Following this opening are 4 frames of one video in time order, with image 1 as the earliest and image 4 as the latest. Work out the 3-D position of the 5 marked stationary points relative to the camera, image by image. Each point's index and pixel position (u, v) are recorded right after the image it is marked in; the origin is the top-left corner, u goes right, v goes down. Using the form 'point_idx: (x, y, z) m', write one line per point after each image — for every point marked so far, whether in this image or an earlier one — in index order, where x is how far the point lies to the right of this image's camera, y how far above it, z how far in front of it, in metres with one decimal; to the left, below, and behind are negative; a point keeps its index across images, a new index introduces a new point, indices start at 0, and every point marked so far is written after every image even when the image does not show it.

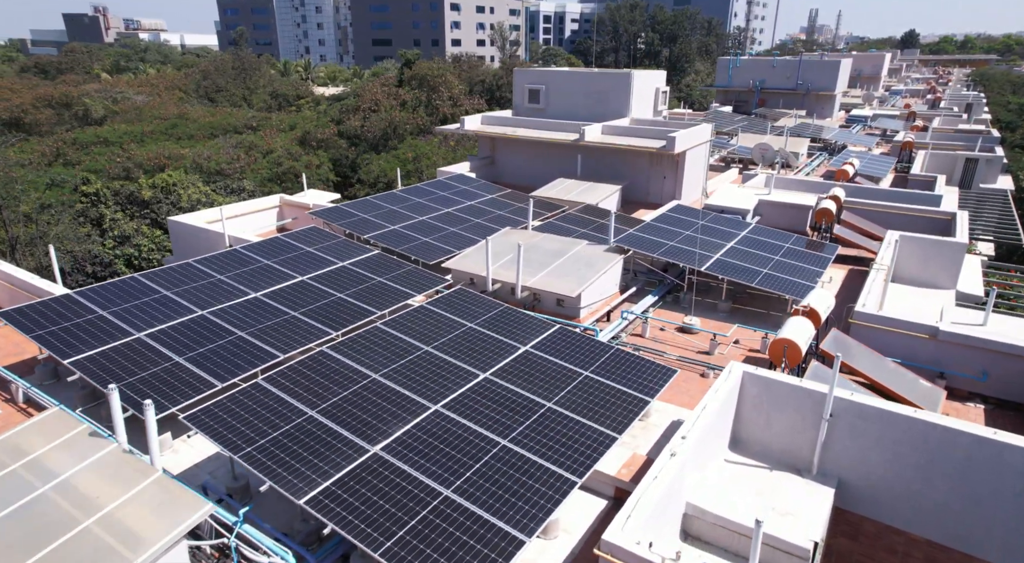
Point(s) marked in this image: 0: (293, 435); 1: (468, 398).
0: (-3.6, -2.5, +10.2) m
1: (-0.8, -2.2, +11.5) m
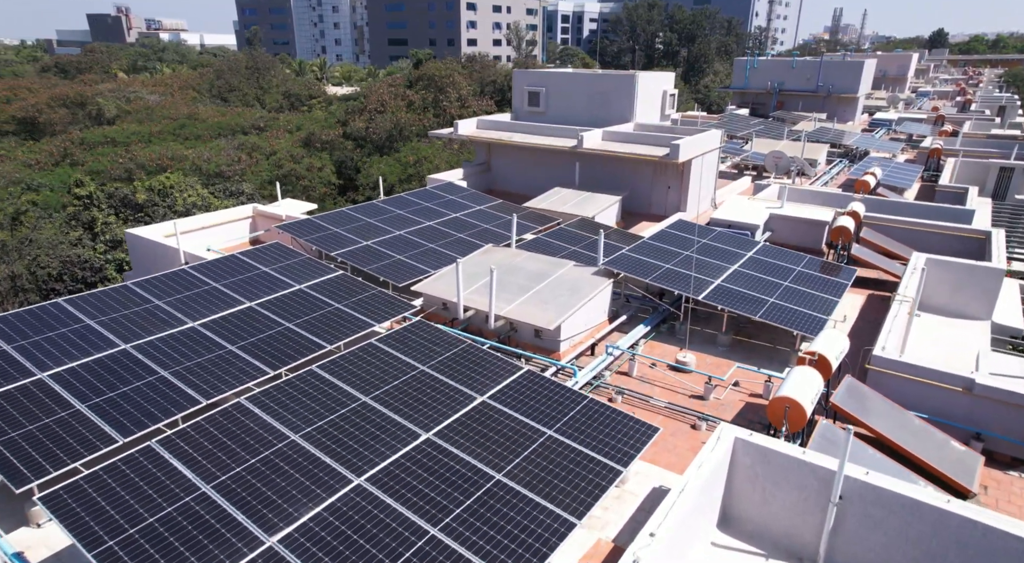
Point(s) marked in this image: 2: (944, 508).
0: (-4.6, -3.2, +8.4) m
1: (-1.7, -2.9, +9.6) m
2: (+6.0, -3.1, +8.5) m
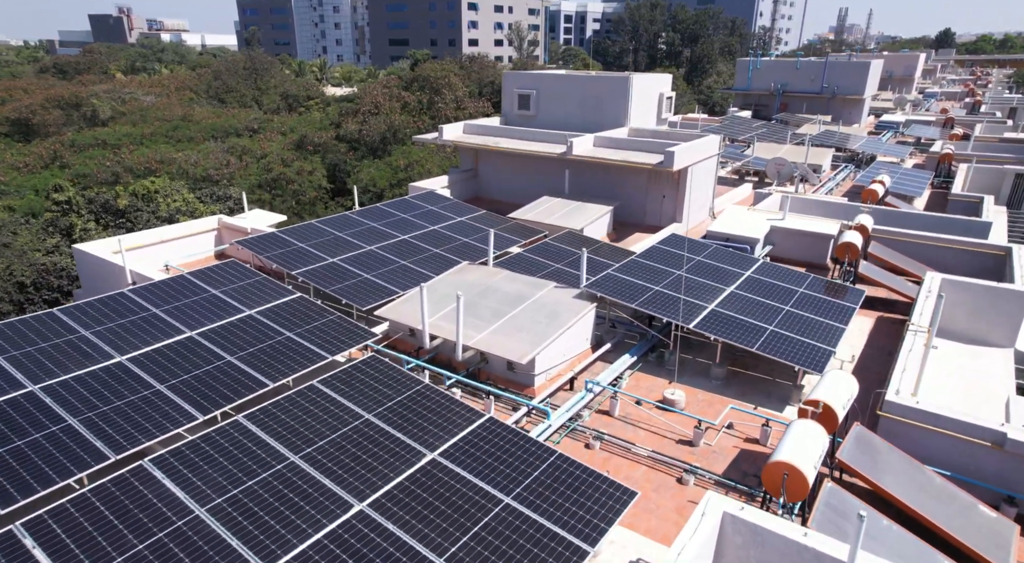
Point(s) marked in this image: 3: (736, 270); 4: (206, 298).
0: (-5.3, -3.8, +6.9) m
1: (-2.5, -3.5, +8.0) m
2: (+5.2, -3.8, +6.9) m
3: (+6.6, +0.3, +18.0) m
4: (-7.7, -0.4, +15.7) m
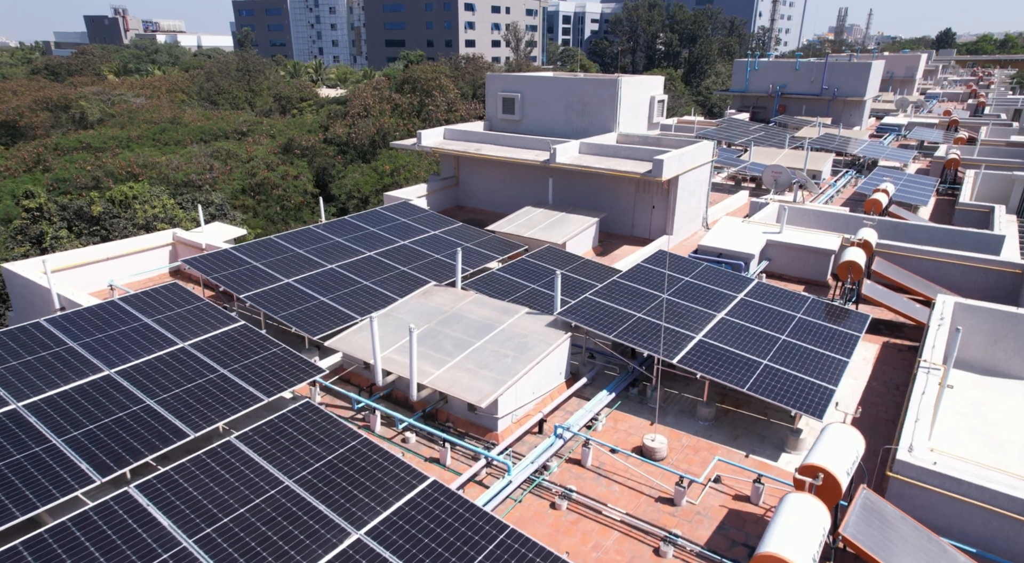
0: (-6.1, -4.4, +5.3) m
1: (-3.3, -4.1, +6.5) m
2: (+4.4, -4.4, +5.3) m
3: (+5.8, -0.3, +16.5) m
4: (-8.5, -1.0, +14.1) m
